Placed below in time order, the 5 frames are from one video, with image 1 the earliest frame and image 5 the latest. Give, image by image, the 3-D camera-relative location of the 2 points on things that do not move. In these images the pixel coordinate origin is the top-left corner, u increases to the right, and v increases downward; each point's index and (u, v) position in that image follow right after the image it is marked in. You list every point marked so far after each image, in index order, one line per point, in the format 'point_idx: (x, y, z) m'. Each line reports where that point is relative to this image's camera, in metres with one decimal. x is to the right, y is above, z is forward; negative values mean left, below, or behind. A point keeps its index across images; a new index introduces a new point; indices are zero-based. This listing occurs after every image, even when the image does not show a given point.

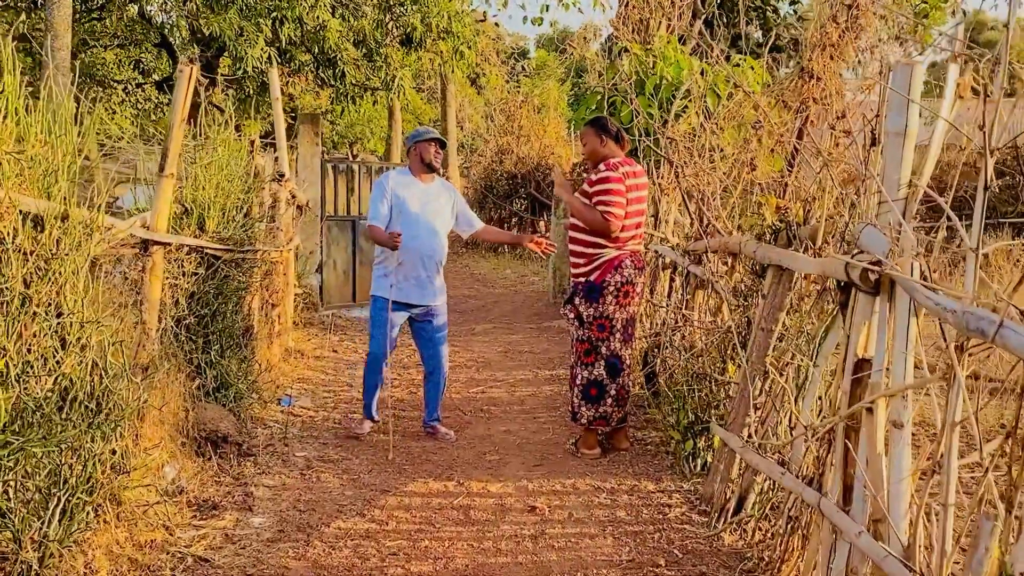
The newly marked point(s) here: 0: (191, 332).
0: (-1.4, -0.2, +4.5) m
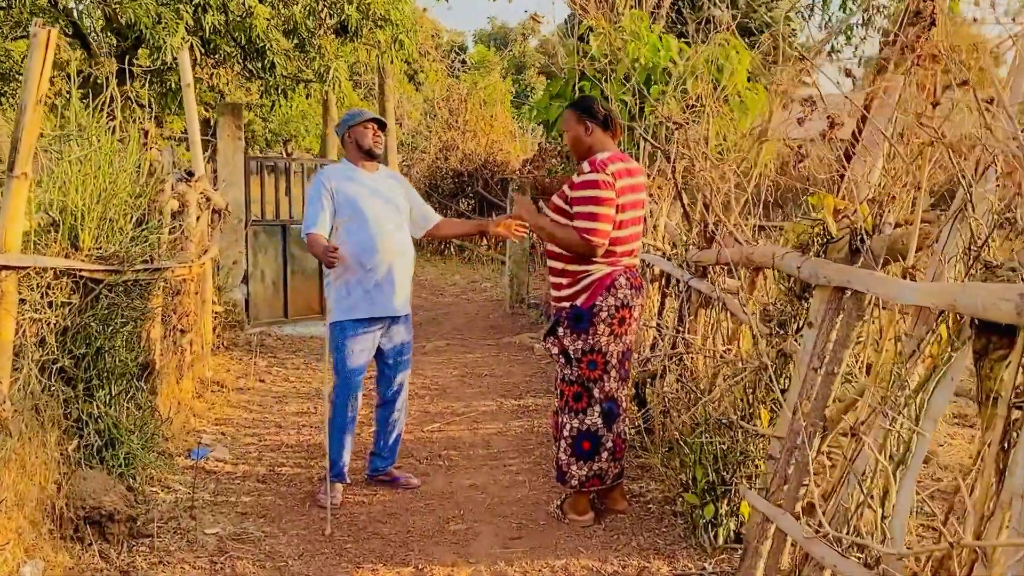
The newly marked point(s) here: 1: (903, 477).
0: (-1.5, -0.3, +3.5) m
1: (+0.9, -0.4, +2.2) m
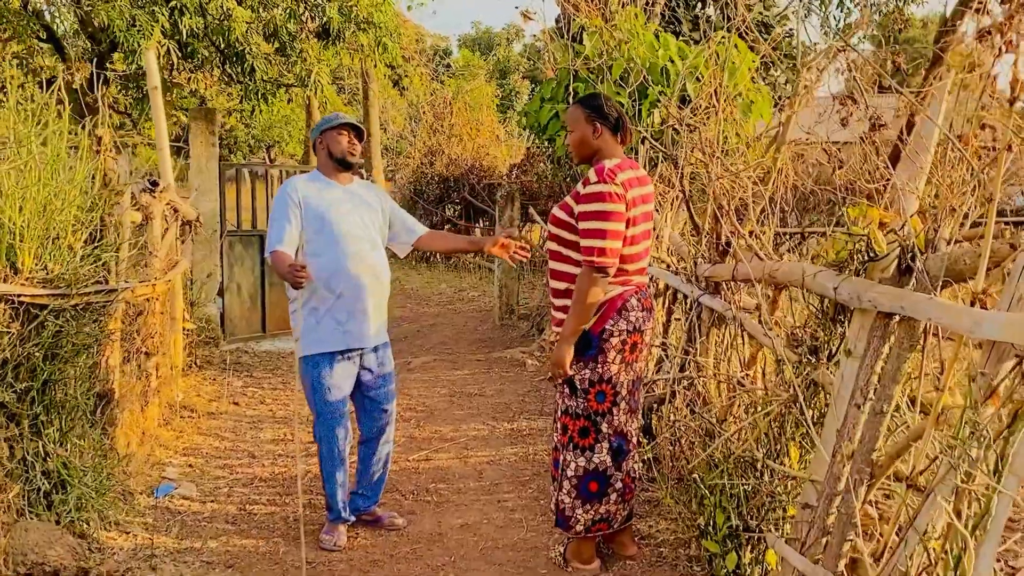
0: (-1.5, -0.4, +3.1) m
1: (+0.9, -0.5, +1.9) m
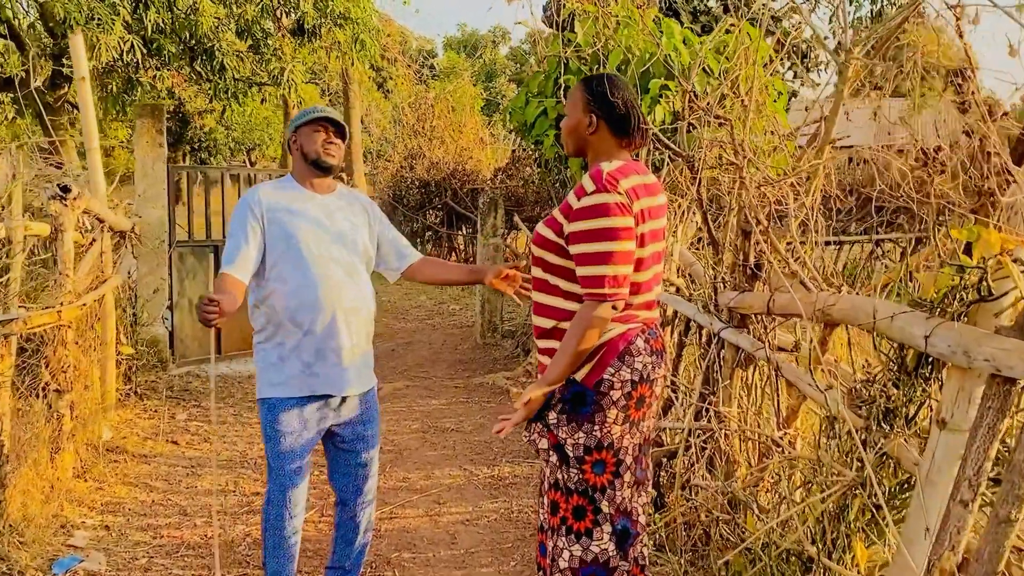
0: (-1.6, -0.5, +2.4) m
1: (+0.8, -0.6, +1.2) m
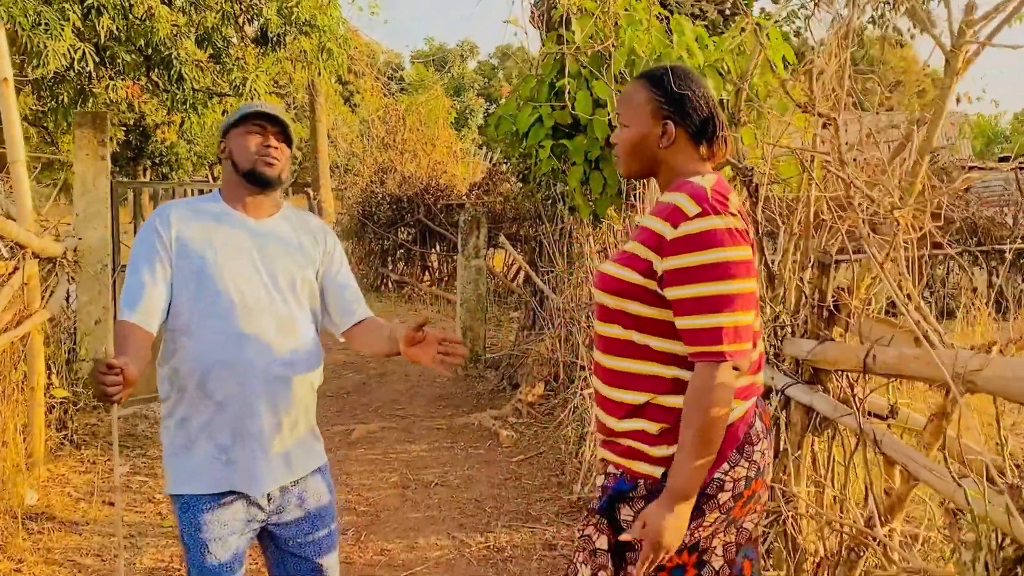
0: (-1.5, -0.6, +1.7) m
1: (+0.9, -0.6, +0.6) m
